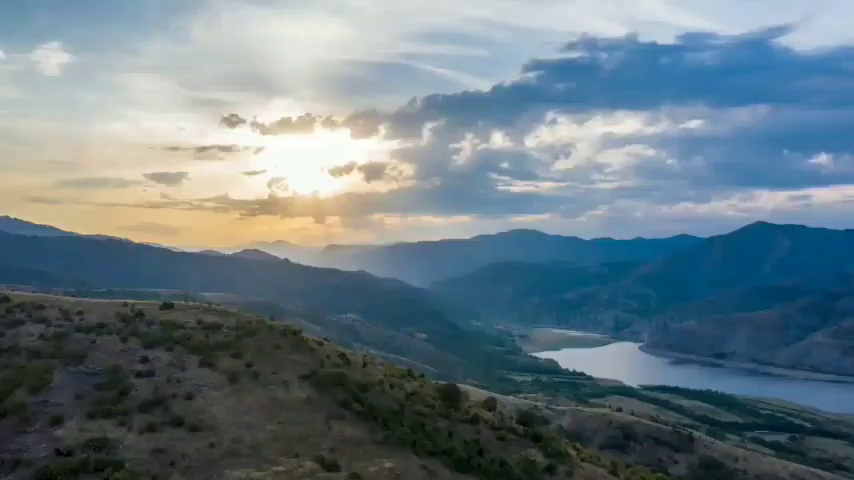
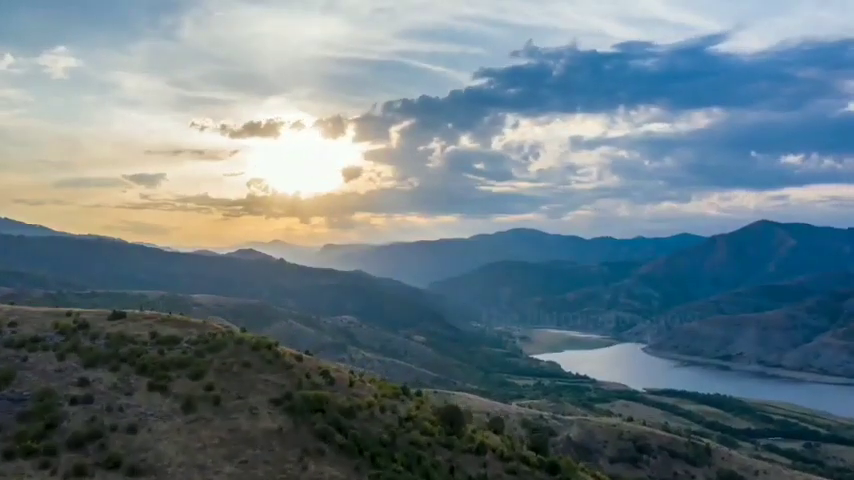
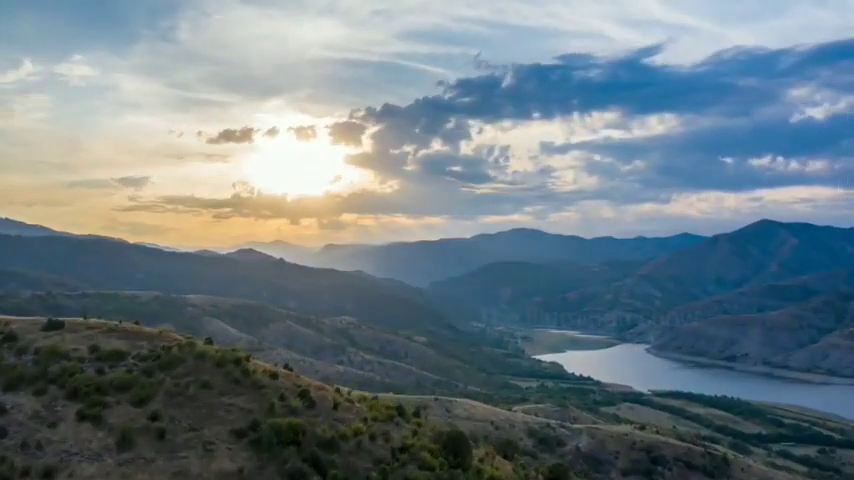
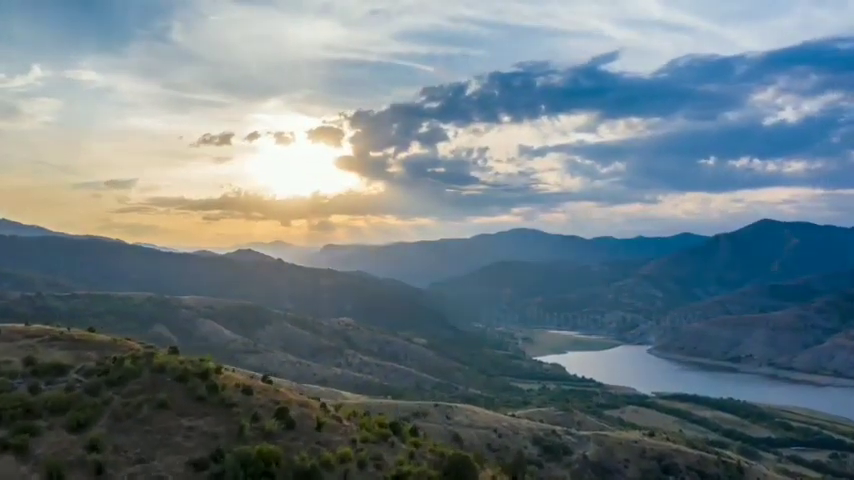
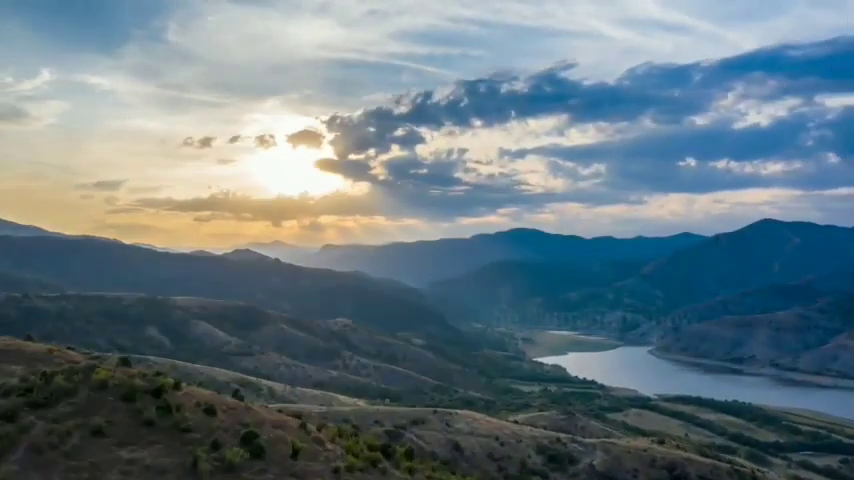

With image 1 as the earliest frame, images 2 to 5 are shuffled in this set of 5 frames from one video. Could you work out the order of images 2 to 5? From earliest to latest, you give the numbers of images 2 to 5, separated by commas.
2, 3, 4, 5
